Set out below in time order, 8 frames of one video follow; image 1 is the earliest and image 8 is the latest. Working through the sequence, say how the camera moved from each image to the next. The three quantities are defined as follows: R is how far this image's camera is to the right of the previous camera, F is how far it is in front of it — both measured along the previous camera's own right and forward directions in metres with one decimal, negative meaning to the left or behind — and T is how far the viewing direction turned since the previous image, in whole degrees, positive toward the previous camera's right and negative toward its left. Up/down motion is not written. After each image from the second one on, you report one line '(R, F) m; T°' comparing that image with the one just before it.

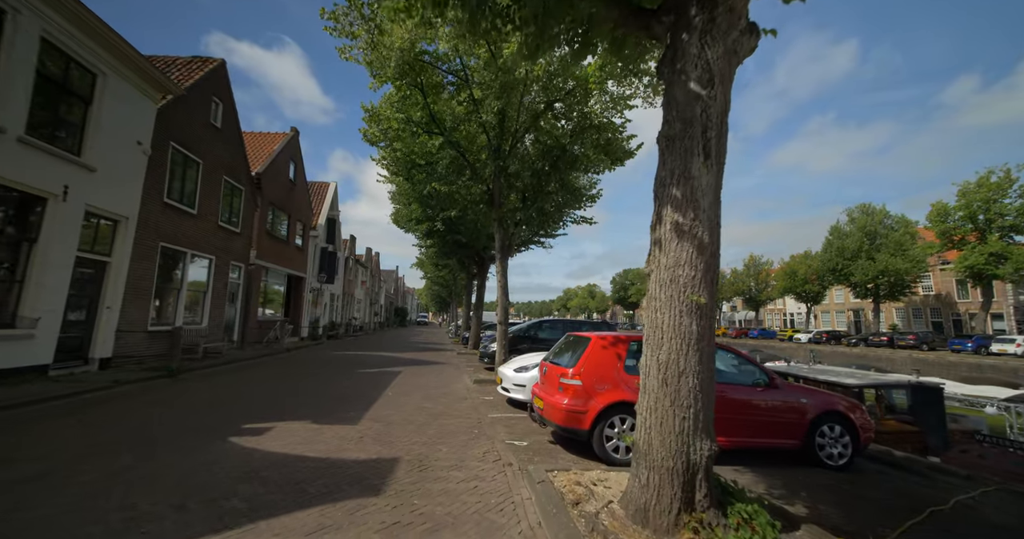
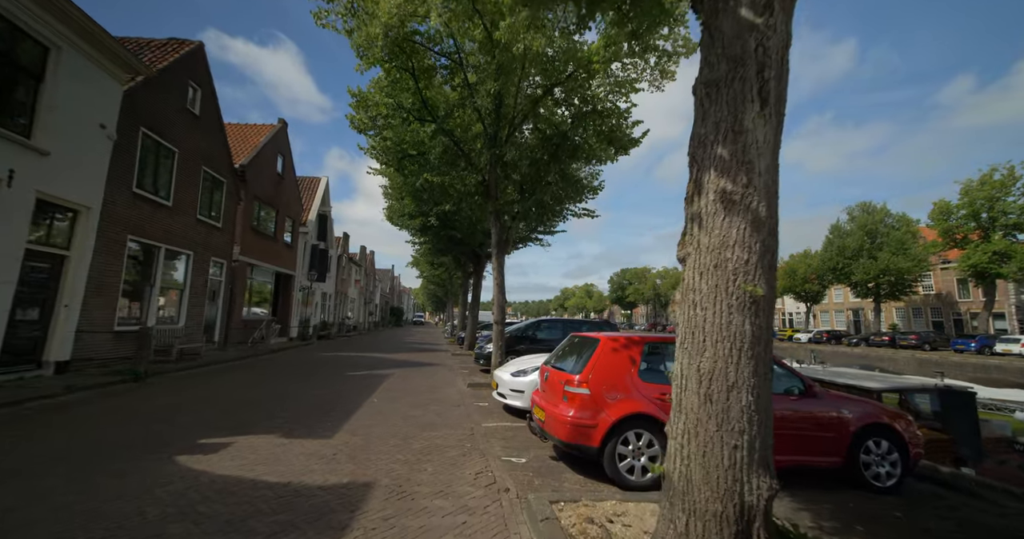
(0.0, +0.7) m; 0°
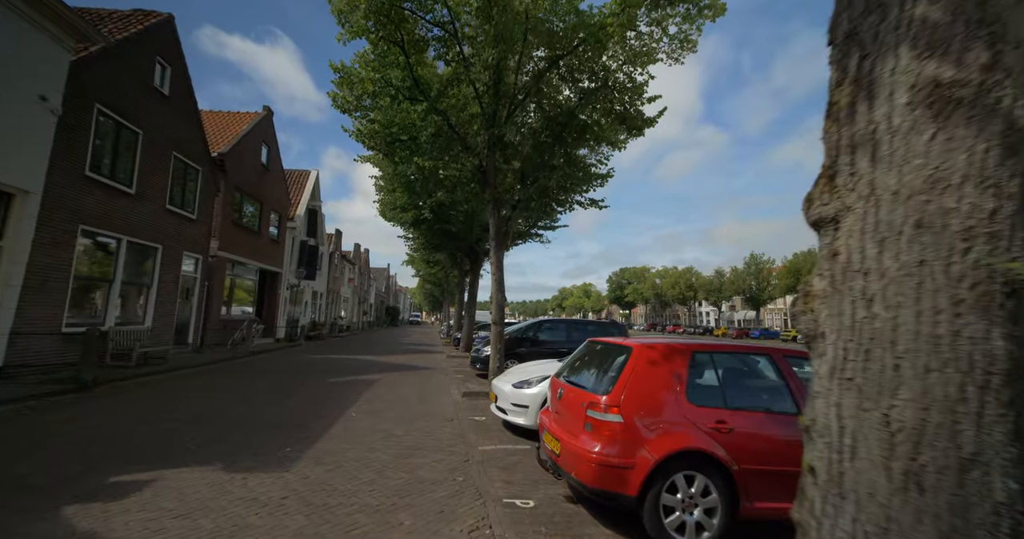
(-0.1, +1.1) m; 0°
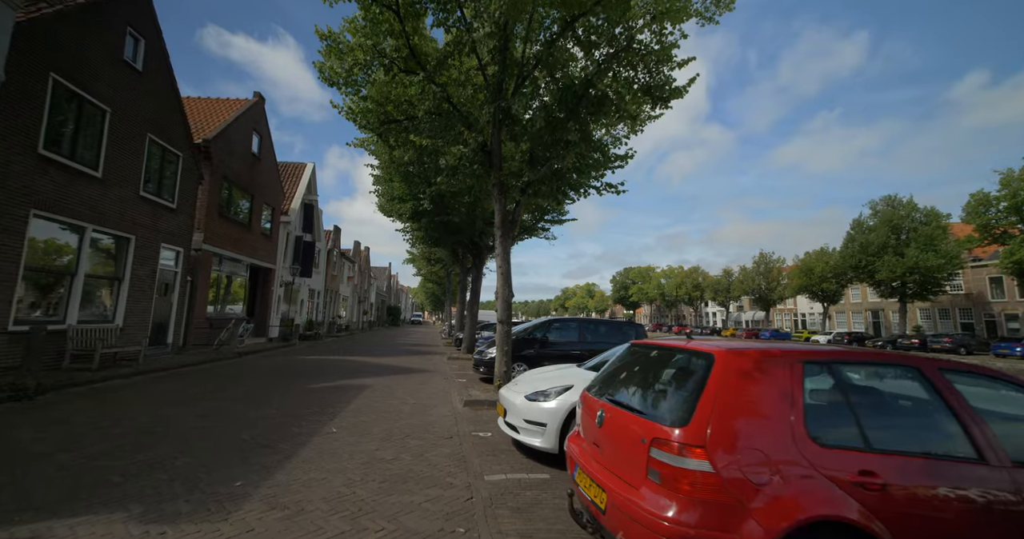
(-0.1, +1.1) m; 0°
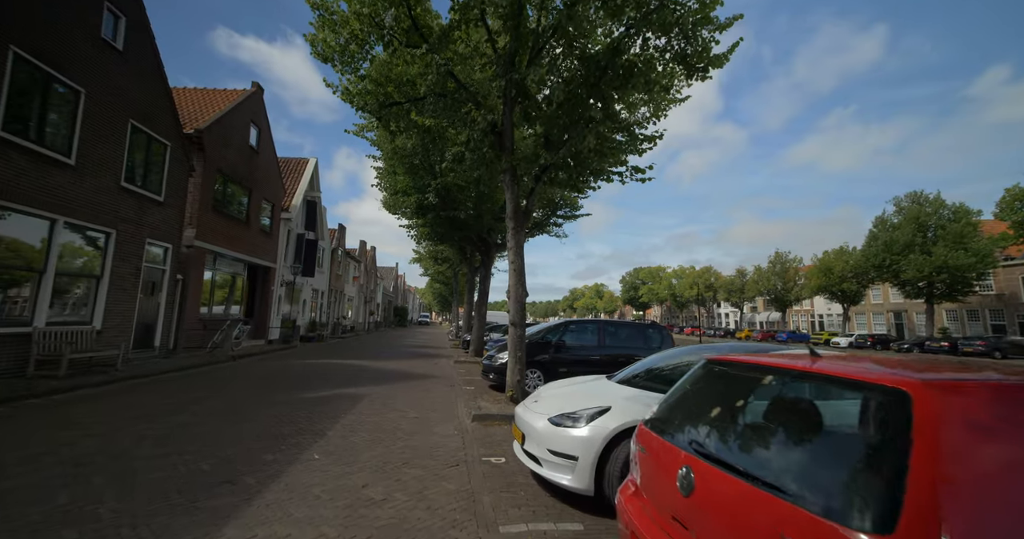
(-0.1, +1.0) m; -1°
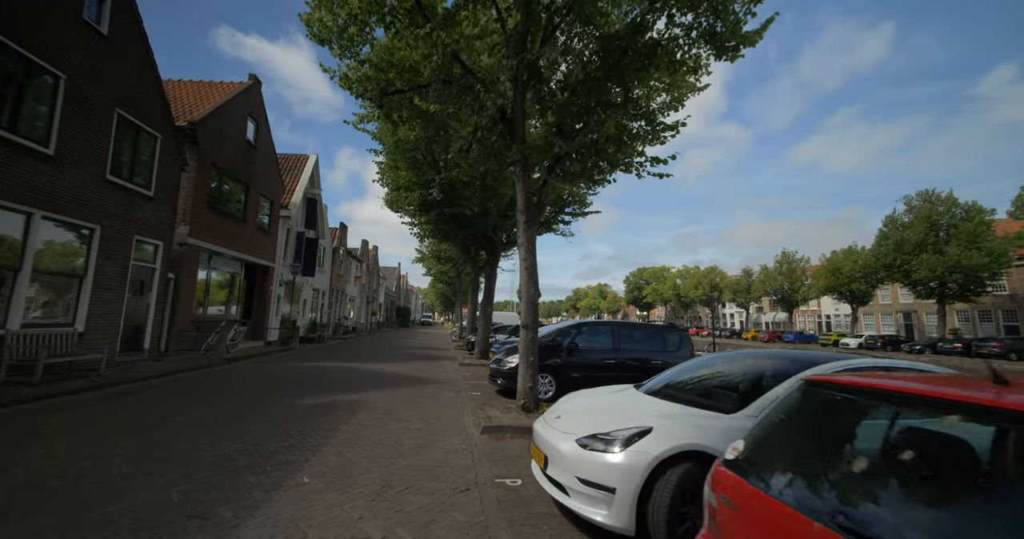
(-0.2, +0.6) m; 0°
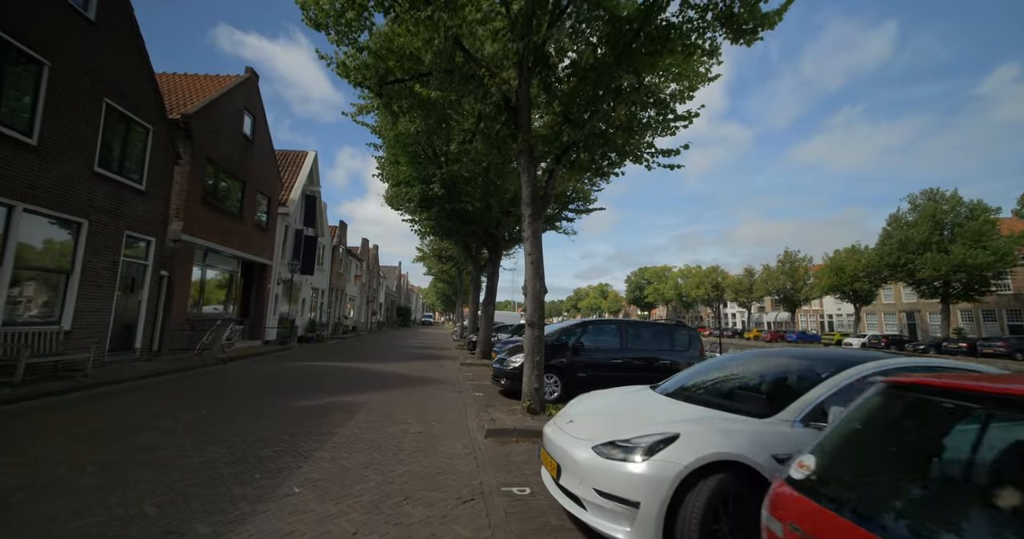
(-0.1, +0.3) m; 0°
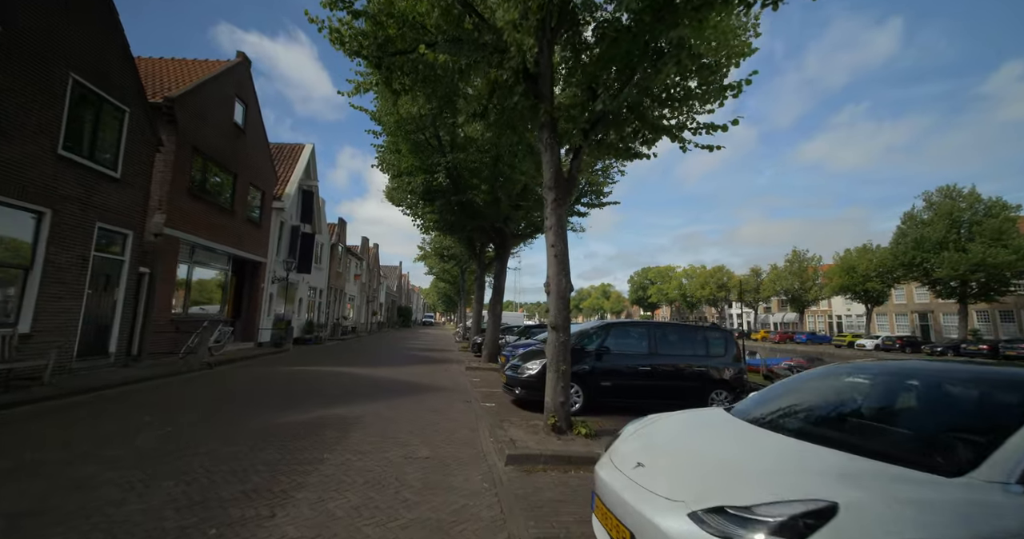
(-0.3, +1.0) m; 0°
